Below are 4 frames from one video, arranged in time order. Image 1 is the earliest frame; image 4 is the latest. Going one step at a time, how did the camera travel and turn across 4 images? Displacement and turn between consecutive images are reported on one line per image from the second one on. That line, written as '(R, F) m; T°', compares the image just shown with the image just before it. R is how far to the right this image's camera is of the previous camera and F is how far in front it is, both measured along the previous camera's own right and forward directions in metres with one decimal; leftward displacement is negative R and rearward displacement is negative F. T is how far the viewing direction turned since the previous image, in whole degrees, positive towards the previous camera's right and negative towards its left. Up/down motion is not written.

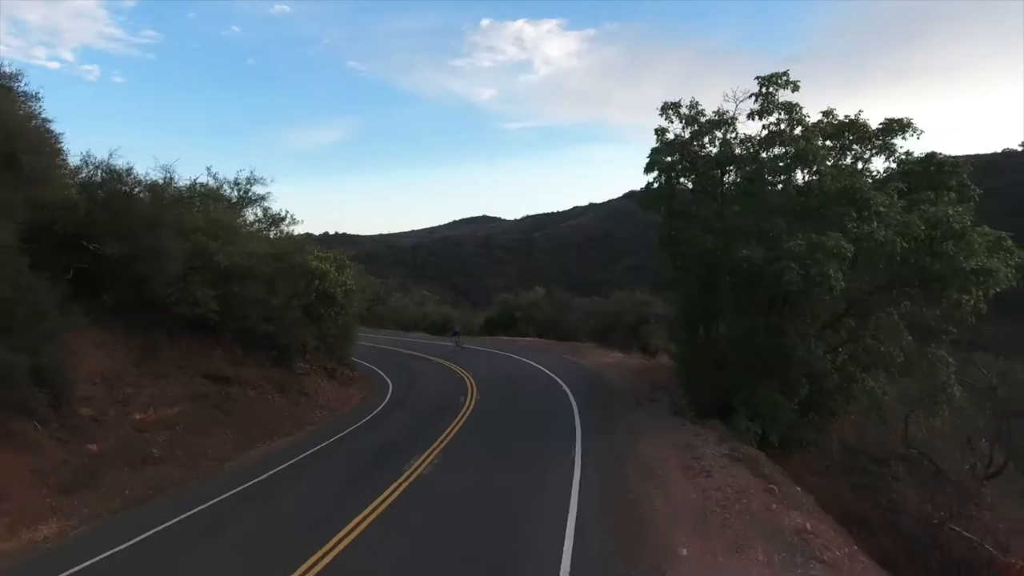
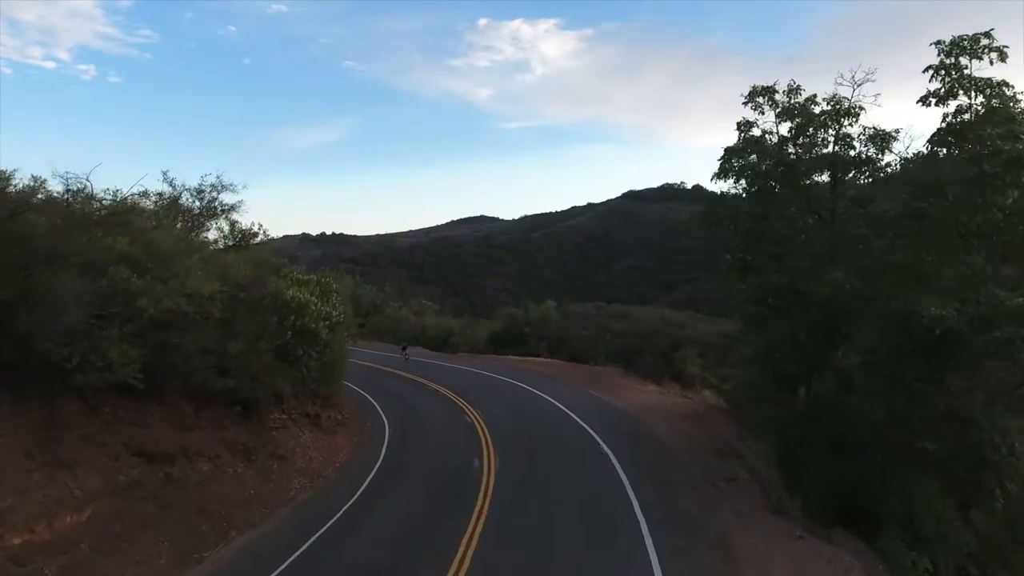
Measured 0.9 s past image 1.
(-0.7, +3.0) m; 0°
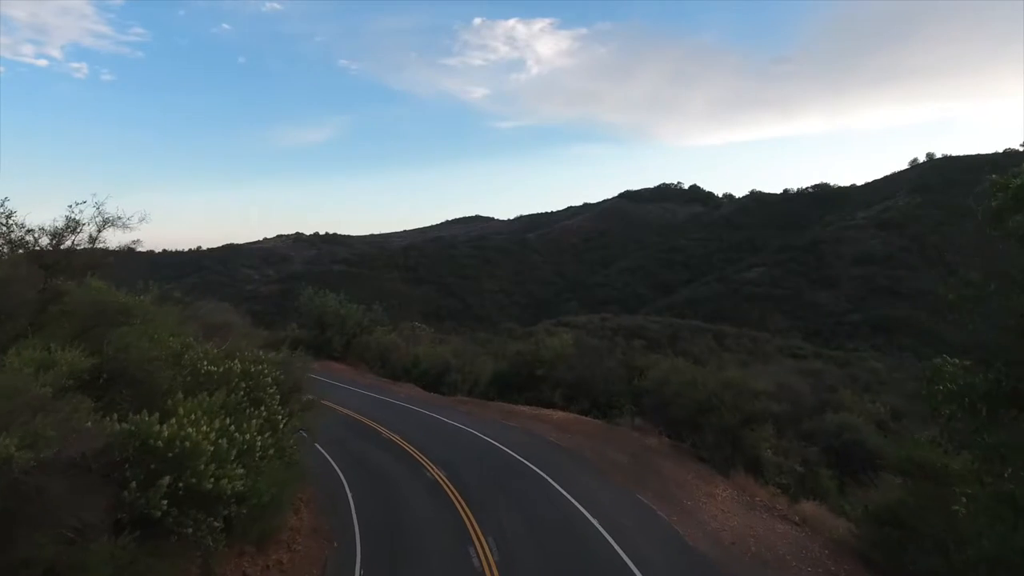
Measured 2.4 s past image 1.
(-0.7, +5.1) m; +1°
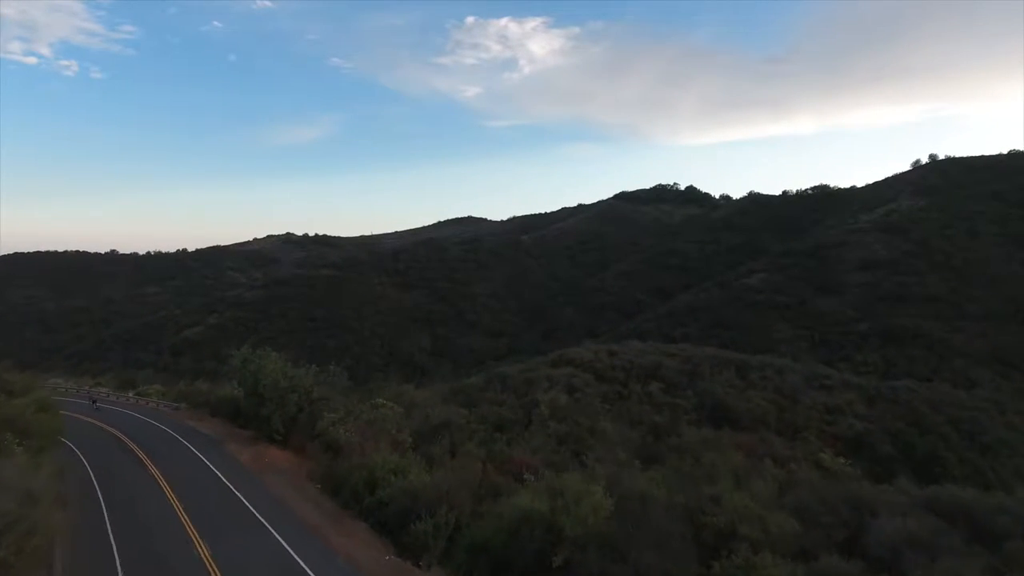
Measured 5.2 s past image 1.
(-0.2, +10.3) m; +1°
